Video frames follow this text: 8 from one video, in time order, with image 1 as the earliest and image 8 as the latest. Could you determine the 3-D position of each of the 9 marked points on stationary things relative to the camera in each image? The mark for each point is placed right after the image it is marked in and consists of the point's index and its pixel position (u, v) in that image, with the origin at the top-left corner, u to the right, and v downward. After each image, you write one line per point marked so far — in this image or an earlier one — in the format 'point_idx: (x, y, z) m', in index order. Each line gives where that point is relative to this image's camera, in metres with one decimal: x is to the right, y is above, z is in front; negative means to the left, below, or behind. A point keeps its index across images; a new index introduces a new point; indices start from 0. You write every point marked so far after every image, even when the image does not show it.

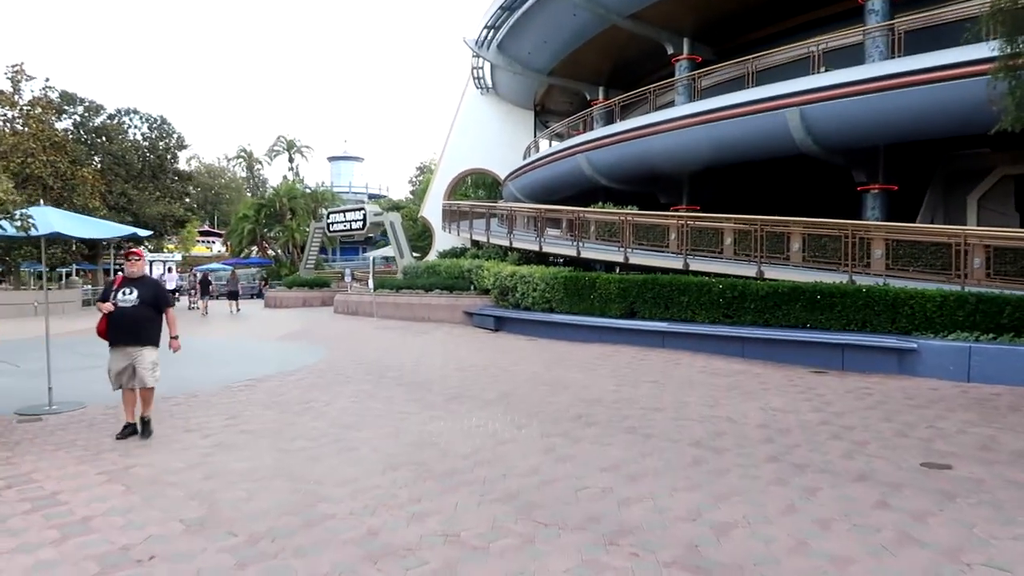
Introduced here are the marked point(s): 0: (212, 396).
0: (-3.2, -1.1, +8.3) m
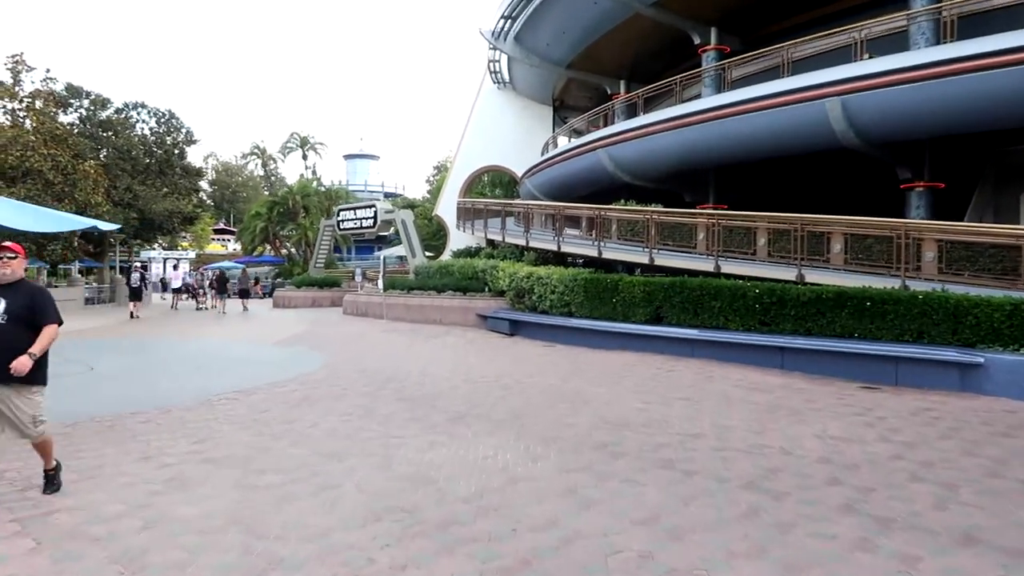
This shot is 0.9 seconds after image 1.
0: (-3.0, -1.2, +7.3) m
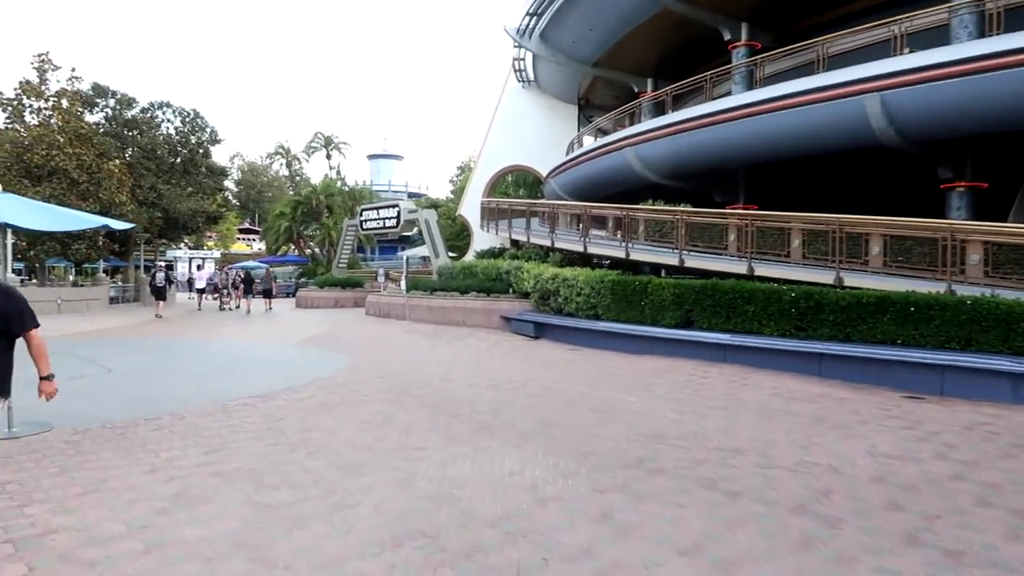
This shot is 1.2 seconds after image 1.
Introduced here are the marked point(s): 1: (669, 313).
0: (-2.8, -1.2, +7.1) m
1: (+2.6, -0.4, +13.0) m
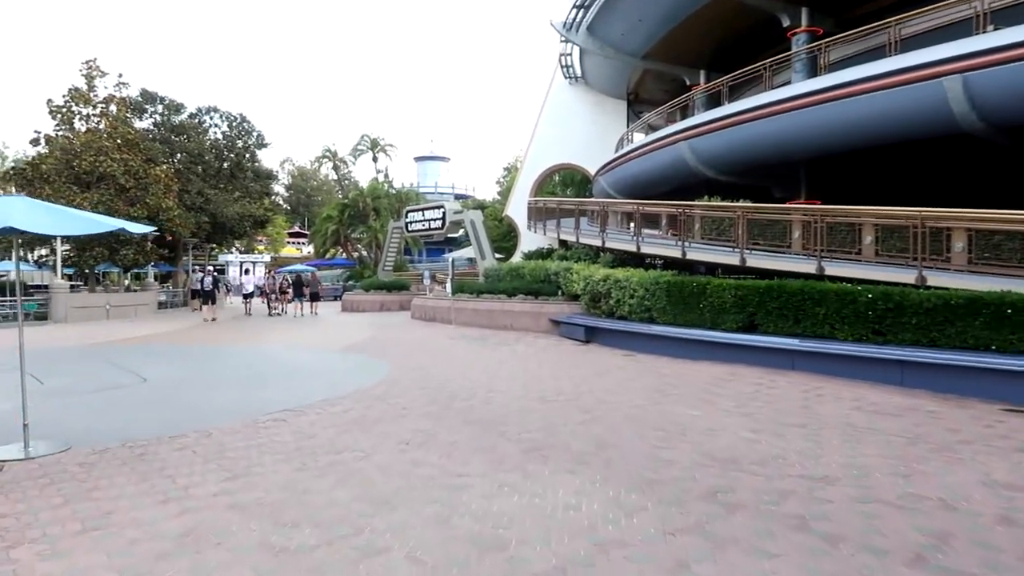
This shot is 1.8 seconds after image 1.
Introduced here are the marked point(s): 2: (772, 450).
0: (-2.4, -1.2, +6.5) m
1: (+3.4, -0.4, +12.2) m
2: (+1.9, -1.2, +5.9) m
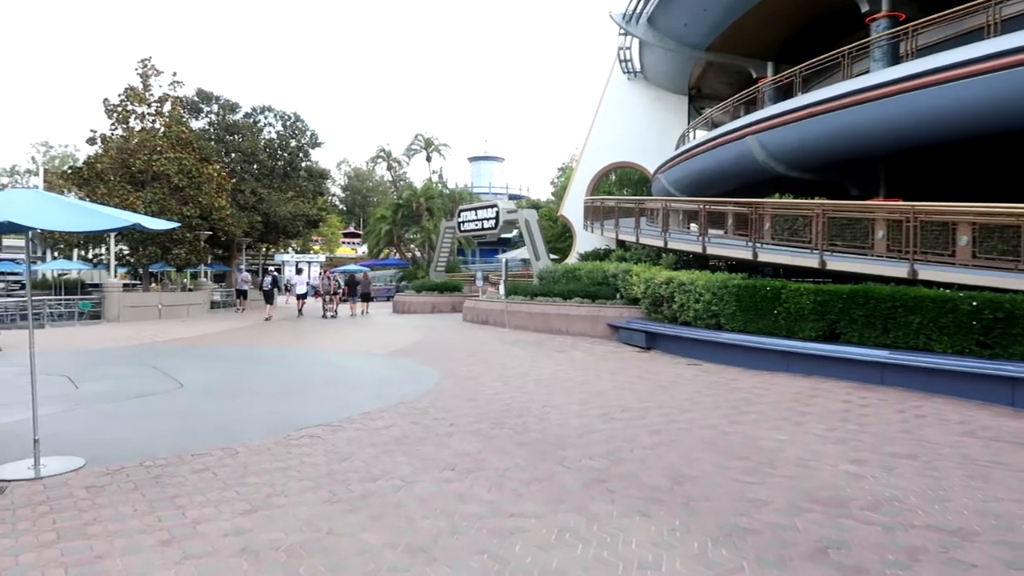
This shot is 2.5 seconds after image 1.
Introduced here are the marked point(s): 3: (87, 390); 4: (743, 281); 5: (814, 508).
0: (-1.9, -1.3, +5.9) m
1: (+4.2, -0.5, +11.1) m
2: (+2.3, -1.3, +4.9) m
3: (-5.1, -1.2, +9.4) m
4: (+3.7, +0.1, +12.6) m
5: (+1.8, -1.3, +4.5) m
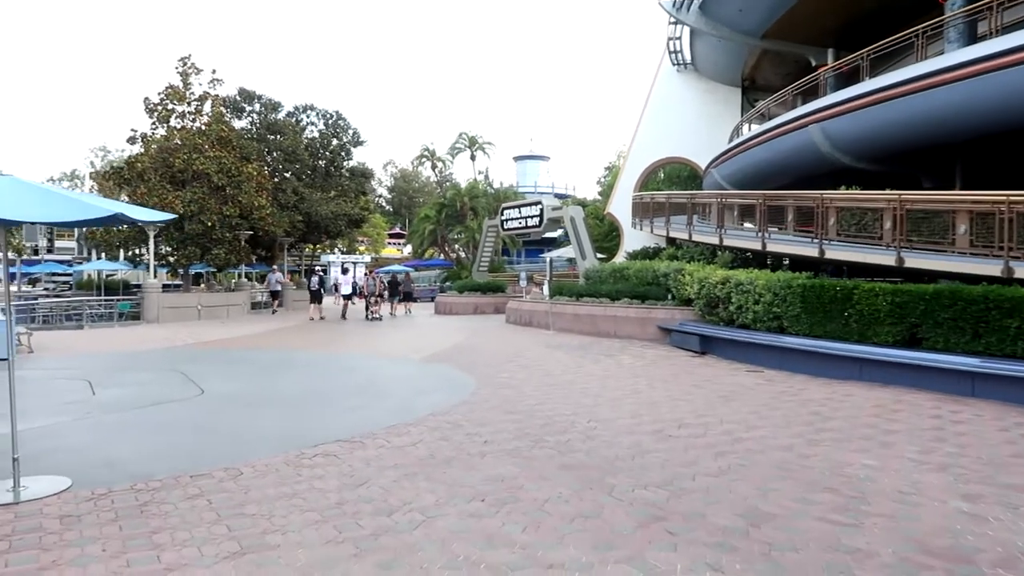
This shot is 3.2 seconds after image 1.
0: (-1.7, -1.3, +5.2) m
1: (+4.8, -0.5, +10.0) m
2: (+2.5, -1.3, +3.9) m
3: (-4.6, -1.2, +8.9) m
4: (+4.4, +0.1, +11.5) m
5: (+1.9, -1.3, +3.6) m
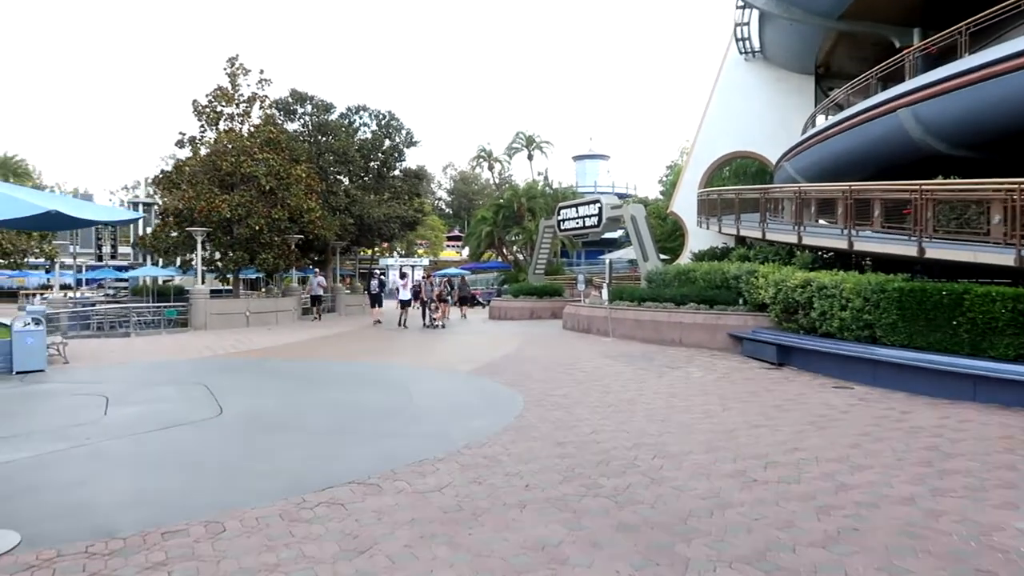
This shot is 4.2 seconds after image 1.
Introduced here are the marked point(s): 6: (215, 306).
0: (-1.4, -1.3, +4.2) m
1: (+5.4, -0.6, +8.5) m
2: (+2.7, -1.3, +2.6) m
3: (-4.1, -1.3, +8.1) m
4: (+5.1, +0.1, +10.0) m
5: (+2.0, -1.3, +2.3) m
6: (-7.5, -0.5, +19.9) m
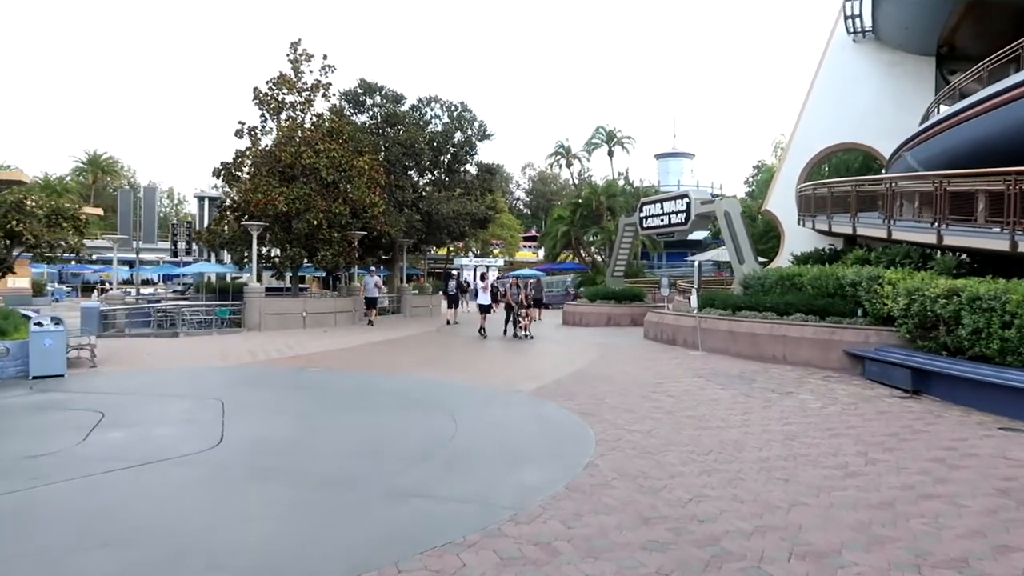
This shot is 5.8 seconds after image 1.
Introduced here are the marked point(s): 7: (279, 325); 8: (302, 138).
0: (-1.3, -1.4, +2.5) m
1: (+6.0, -0.7, +6.1) m
2: (+2.7, -1.4, +0.5) m
3: (-3.5, -1.3, +6.7) m
4: (+5.8, -0.1, +7.6) m
5: (+2.0, -1.4, +0.3) m
6: (-5.8, -0.4, +18.7) m
7: (-5.7, -0.9, +19.0) m
8: (-5.3, +3.8, +20.0) m
